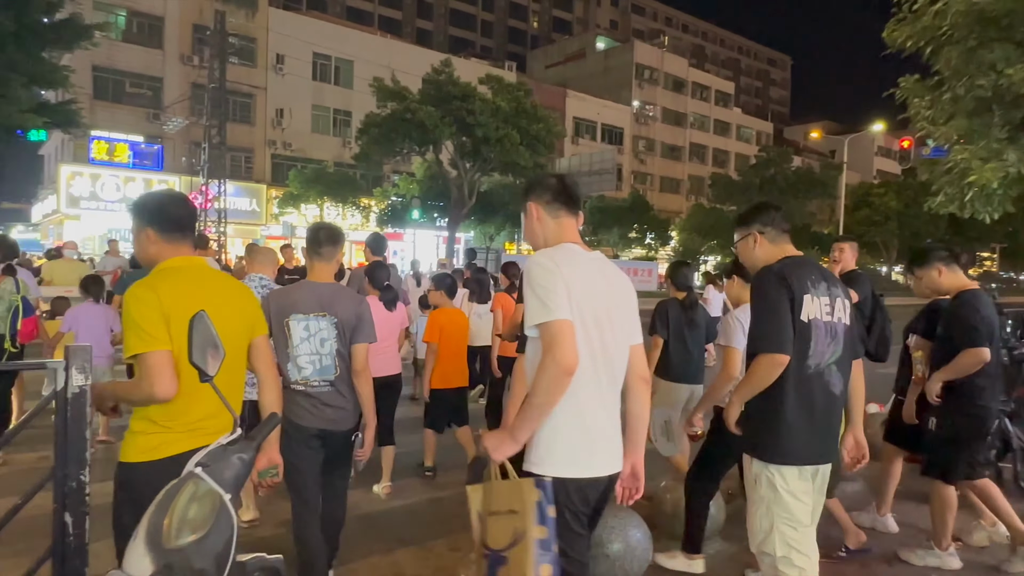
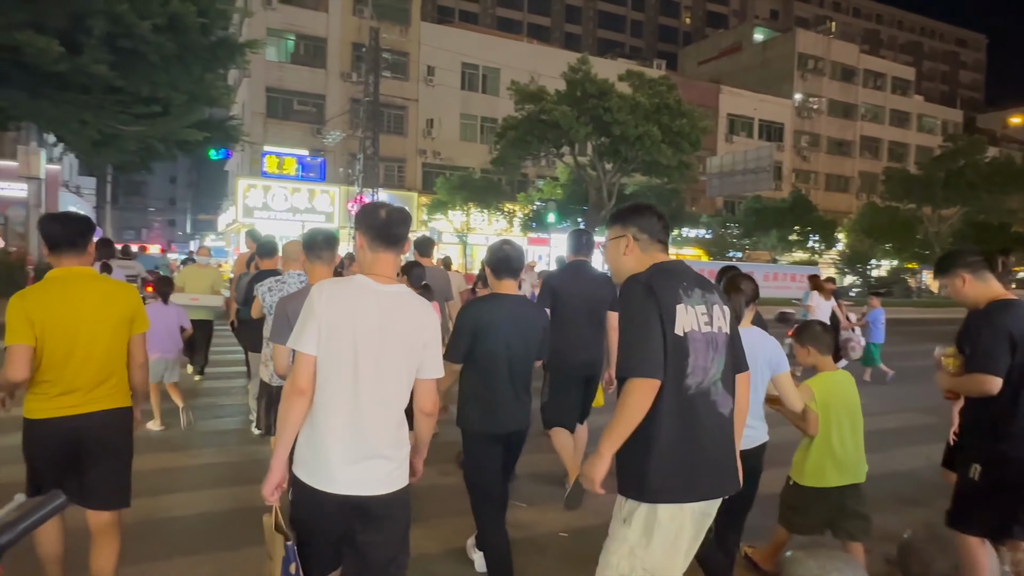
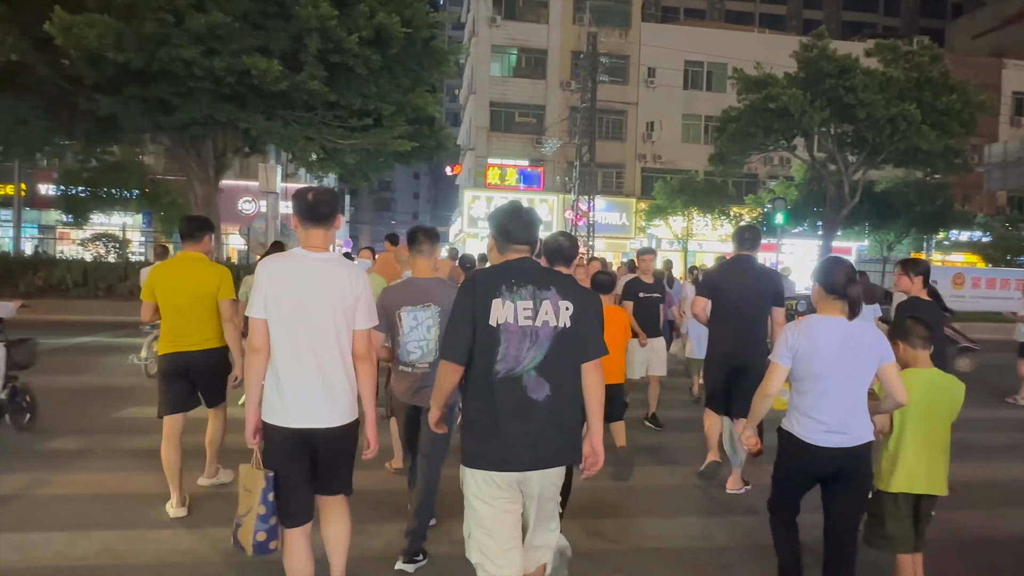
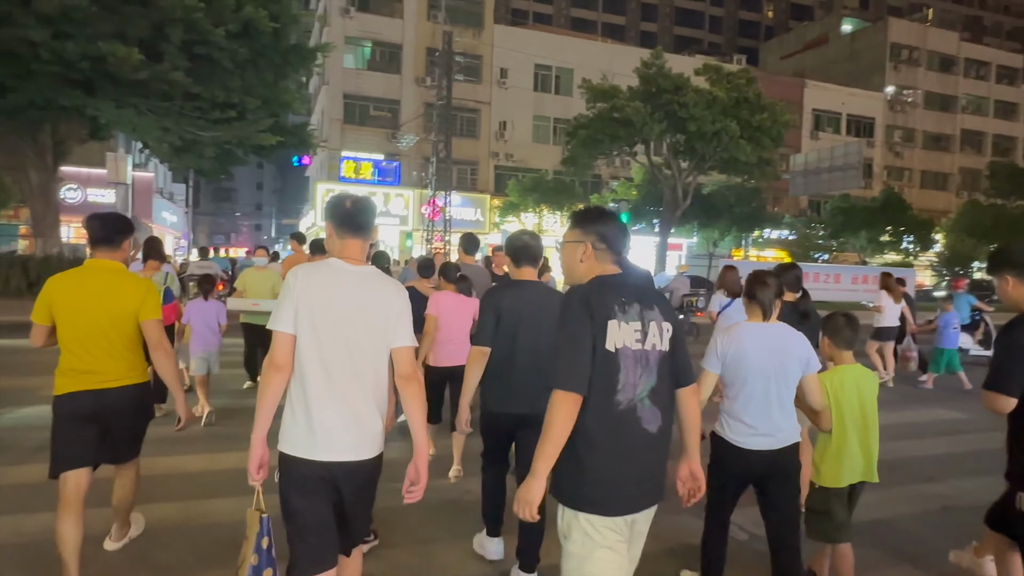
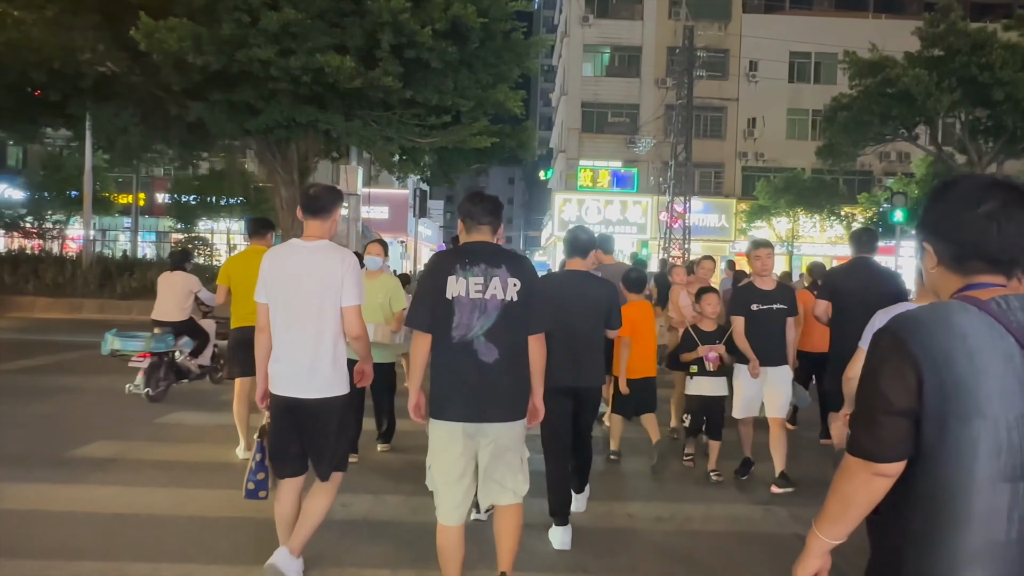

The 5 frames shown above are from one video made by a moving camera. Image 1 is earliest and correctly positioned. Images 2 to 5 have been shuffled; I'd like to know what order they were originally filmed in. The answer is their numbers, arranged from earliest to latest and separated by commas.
2, 4, 3, 5
